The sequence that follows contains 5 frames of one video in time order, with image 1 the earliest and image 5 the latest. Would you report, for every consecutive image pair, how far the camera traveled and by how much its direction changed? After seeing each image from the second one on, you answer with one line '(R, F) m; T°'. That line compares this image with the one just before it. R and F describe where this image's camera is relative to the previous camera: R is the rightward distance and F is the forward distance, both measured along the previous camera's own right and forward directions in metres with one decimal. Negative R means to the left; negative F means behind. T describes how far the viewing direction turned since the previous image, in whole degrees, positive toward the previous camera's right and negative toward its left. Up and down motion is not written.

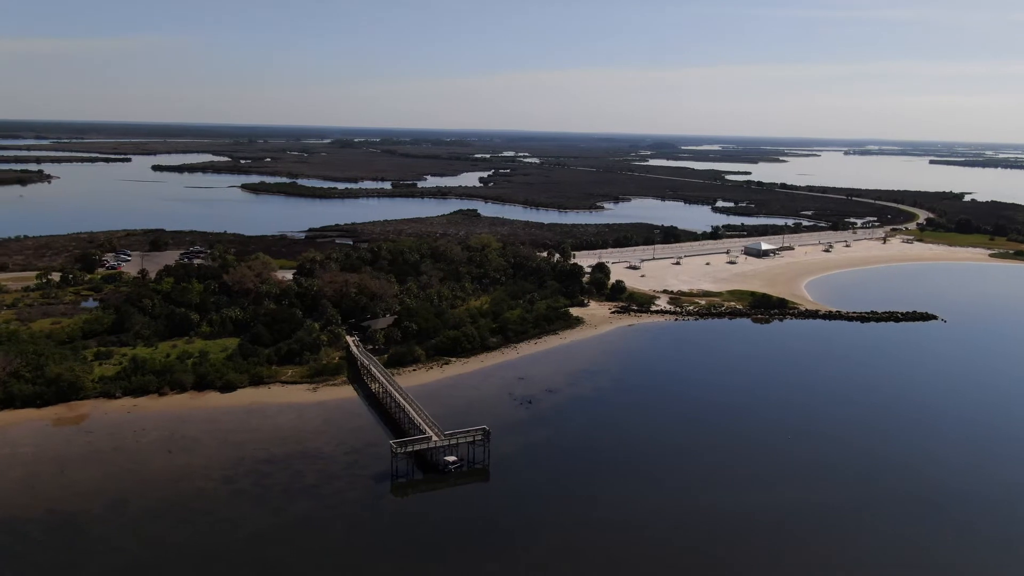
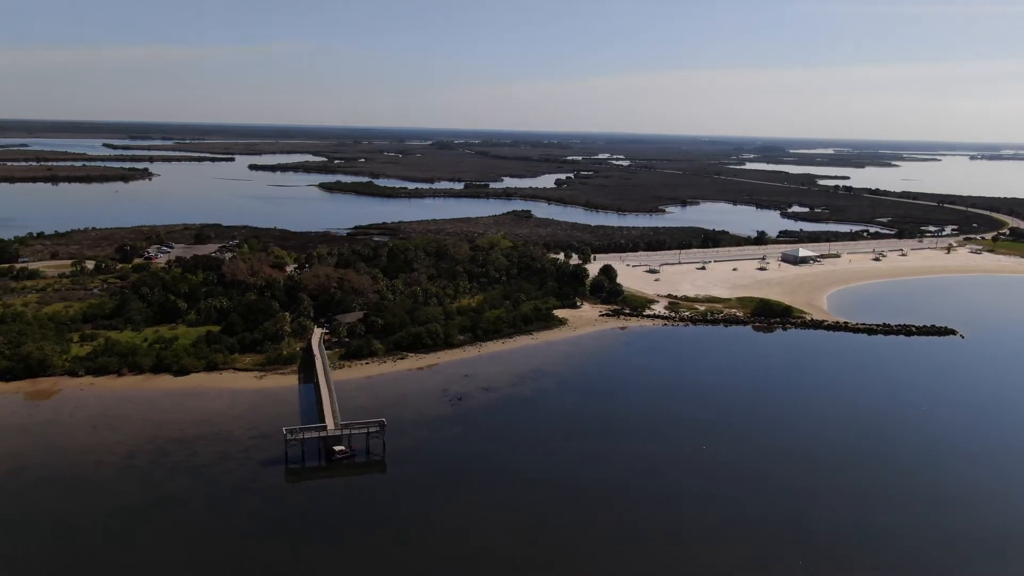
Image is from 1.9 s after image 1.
(+5.2, +0.2) m; -8°
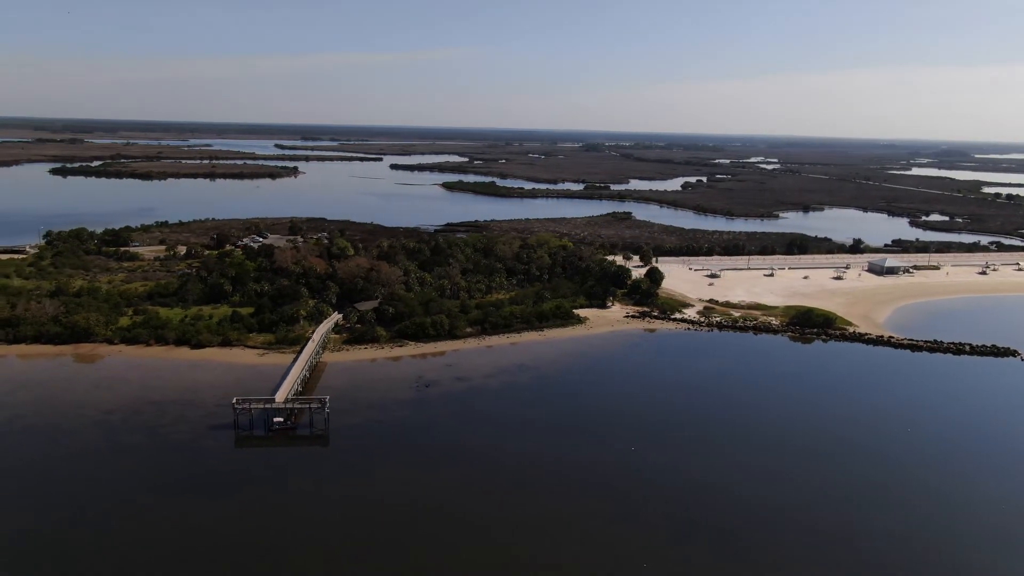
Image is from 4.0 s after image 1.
(+5.9, 0.0) m; -12°
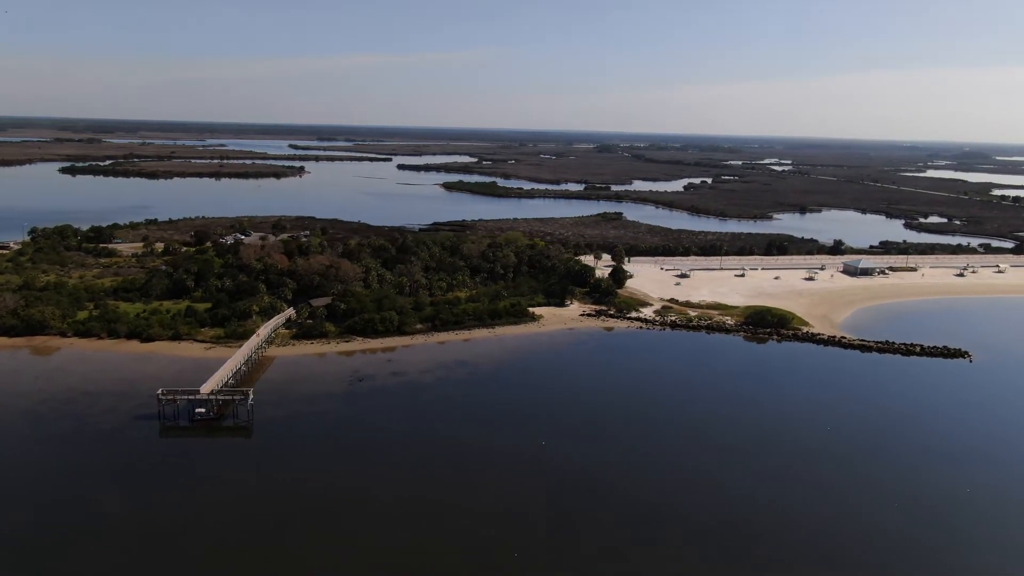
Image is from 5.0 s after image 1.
(+2.8, -0.3) m; -1°
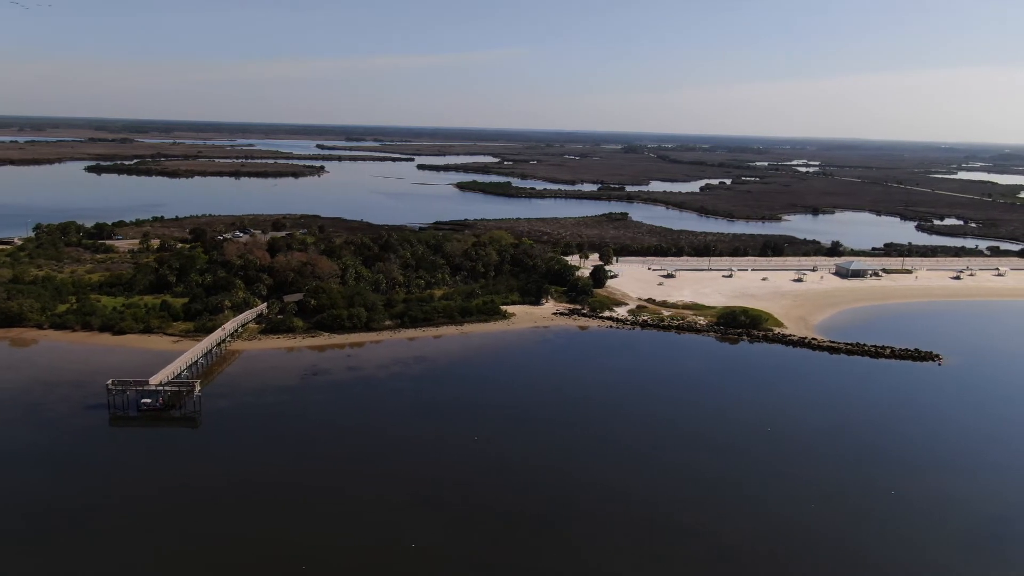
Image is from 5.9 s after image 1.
(+2.6, -0.2) m; -2°
